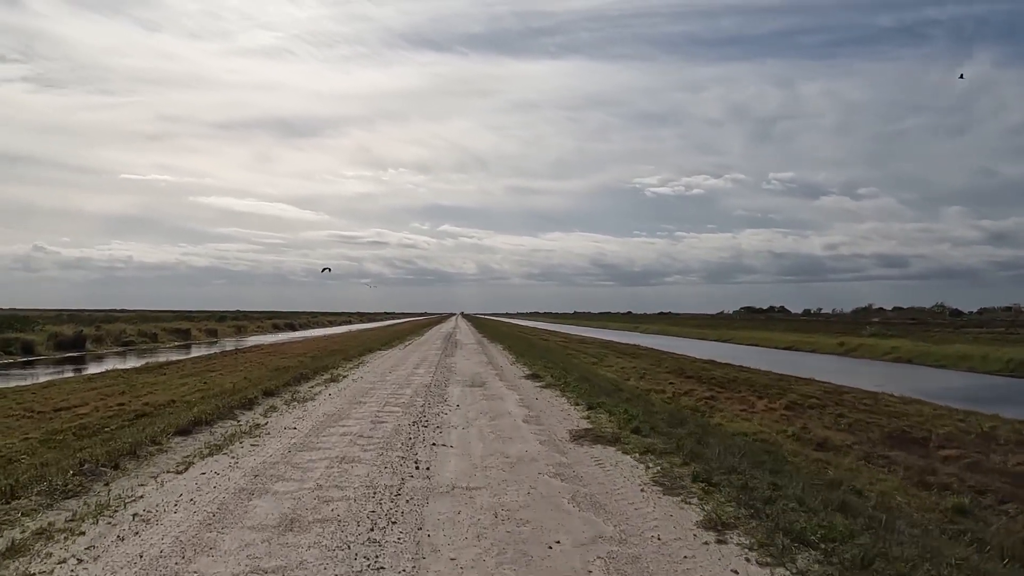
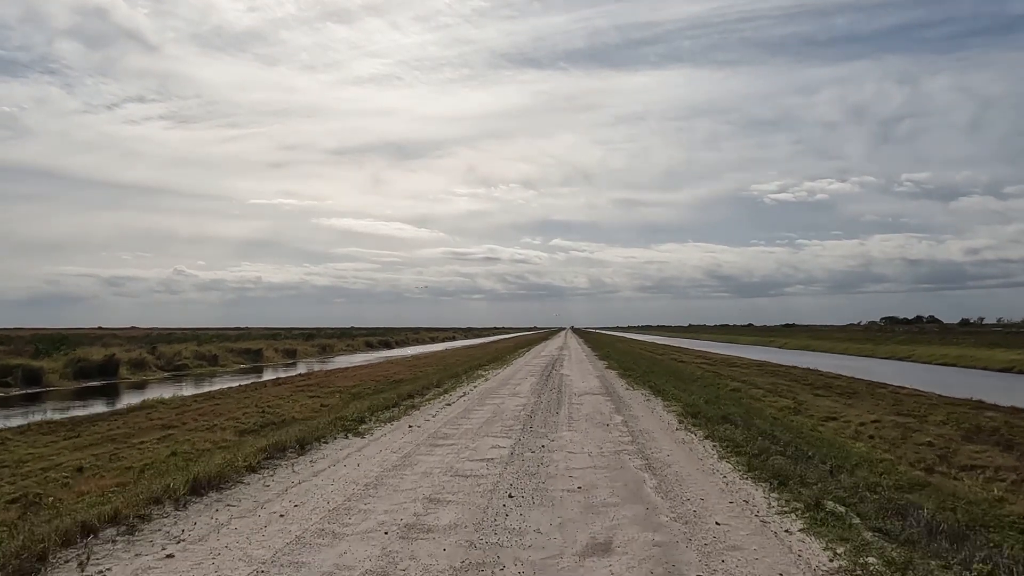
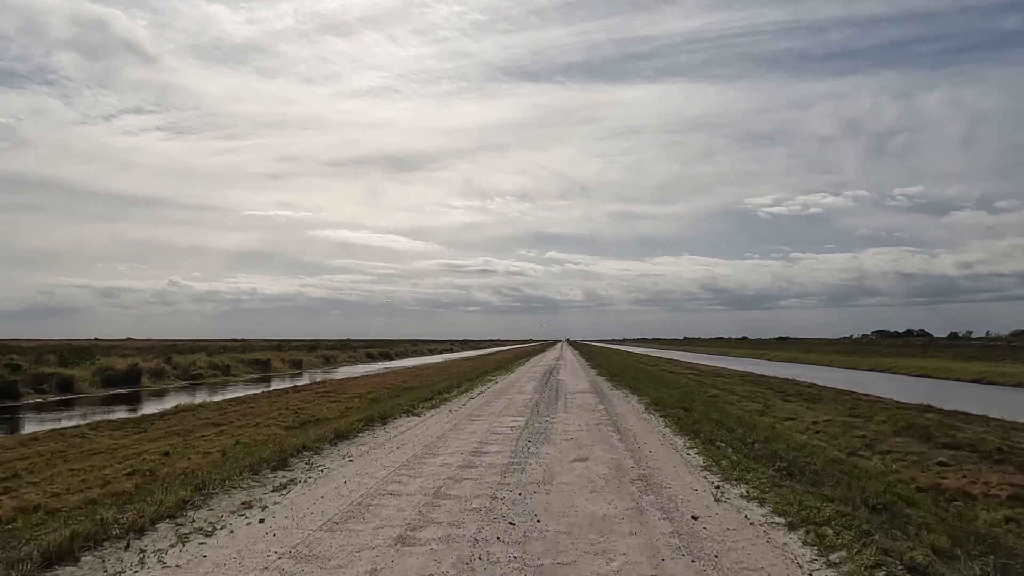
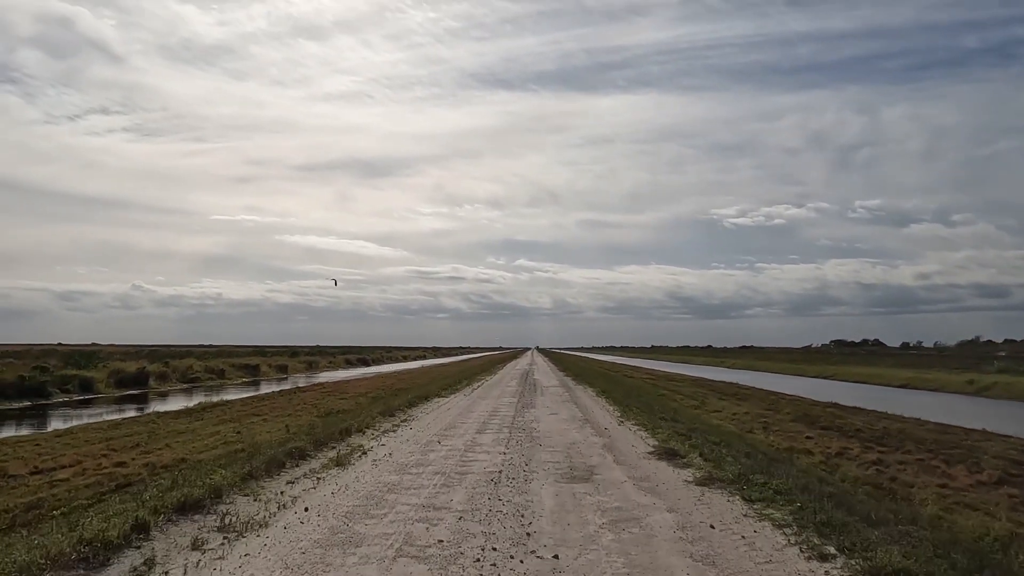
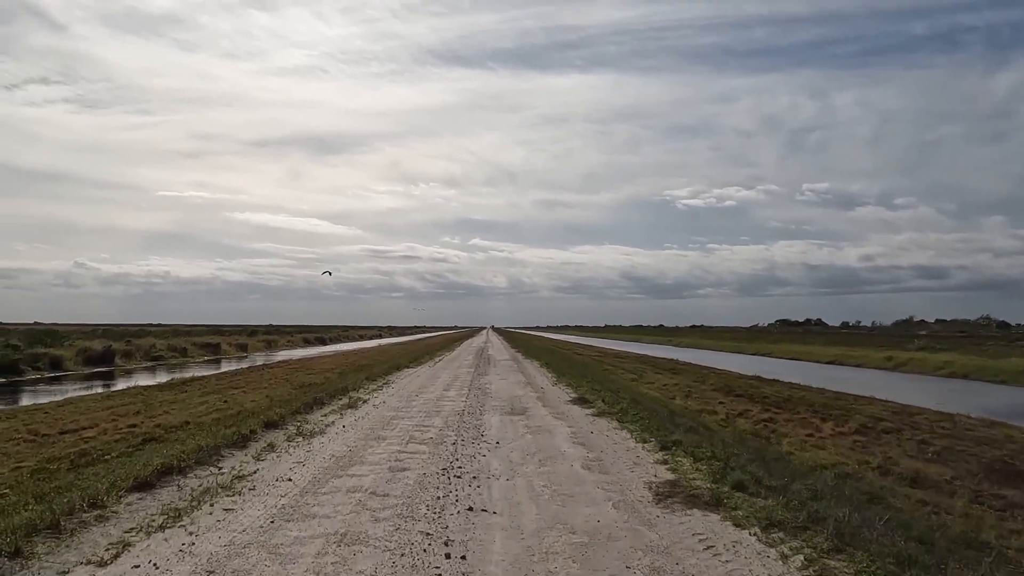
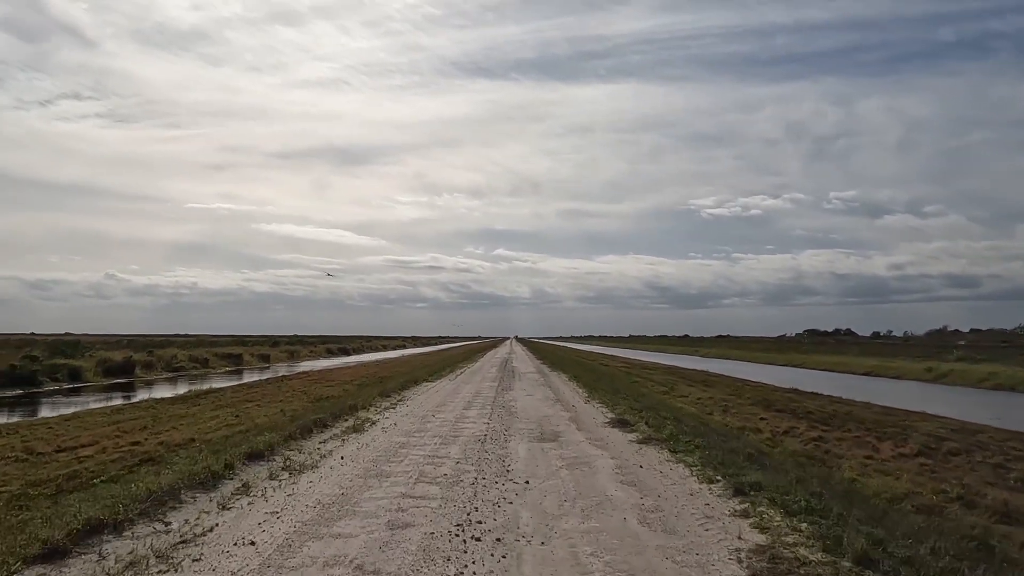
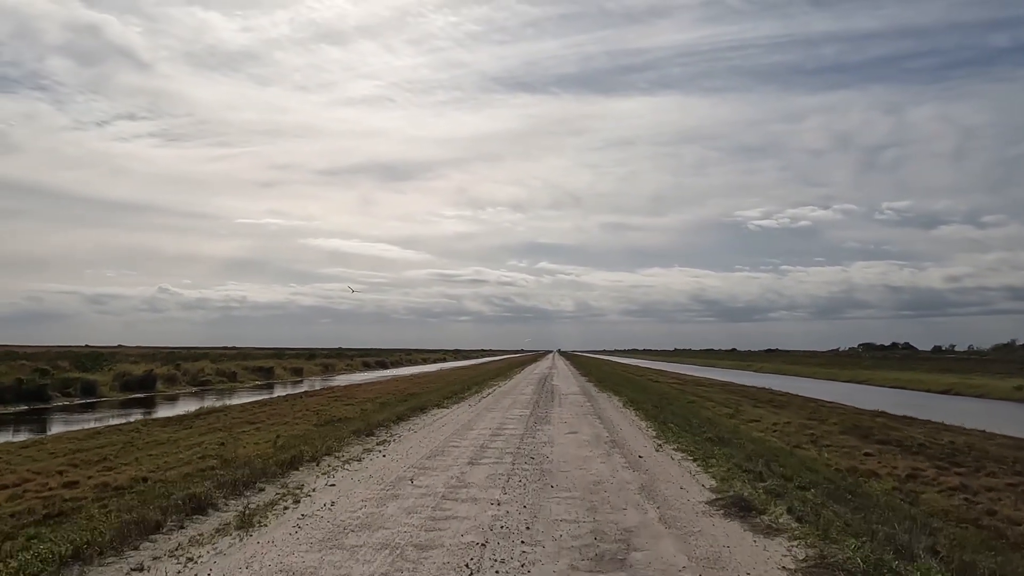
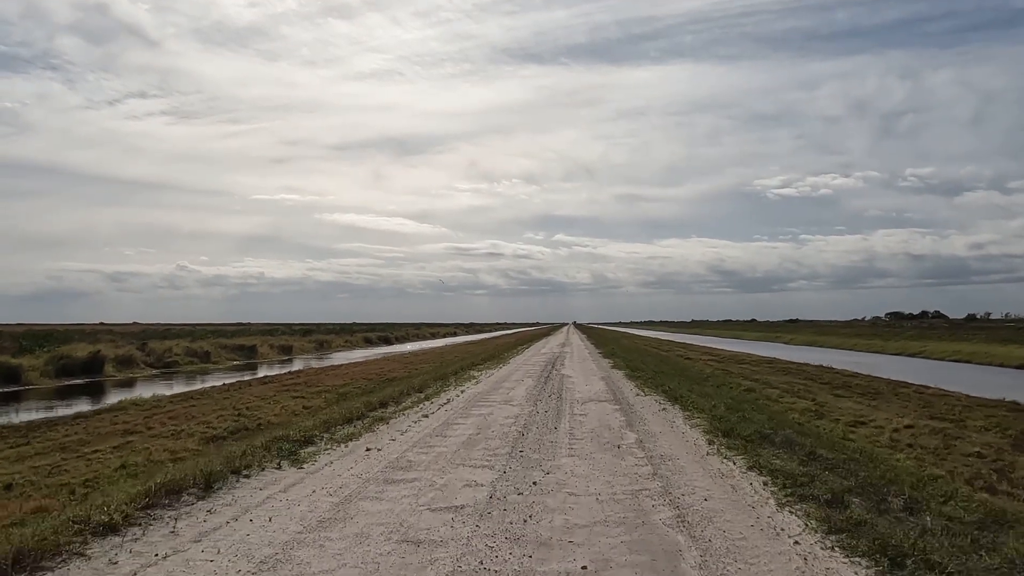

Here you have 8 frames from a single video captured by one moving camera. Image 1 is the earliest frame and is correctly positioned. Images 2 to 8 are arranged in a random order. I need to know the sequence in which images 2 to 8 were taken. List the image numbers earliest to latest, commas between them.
5, 6, 4, 7, 3, 2, 8
